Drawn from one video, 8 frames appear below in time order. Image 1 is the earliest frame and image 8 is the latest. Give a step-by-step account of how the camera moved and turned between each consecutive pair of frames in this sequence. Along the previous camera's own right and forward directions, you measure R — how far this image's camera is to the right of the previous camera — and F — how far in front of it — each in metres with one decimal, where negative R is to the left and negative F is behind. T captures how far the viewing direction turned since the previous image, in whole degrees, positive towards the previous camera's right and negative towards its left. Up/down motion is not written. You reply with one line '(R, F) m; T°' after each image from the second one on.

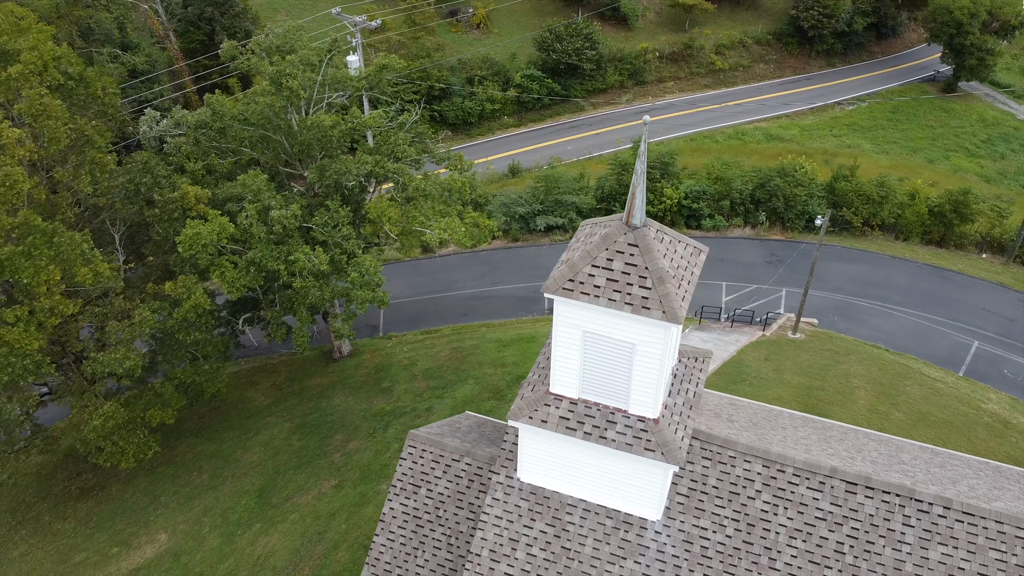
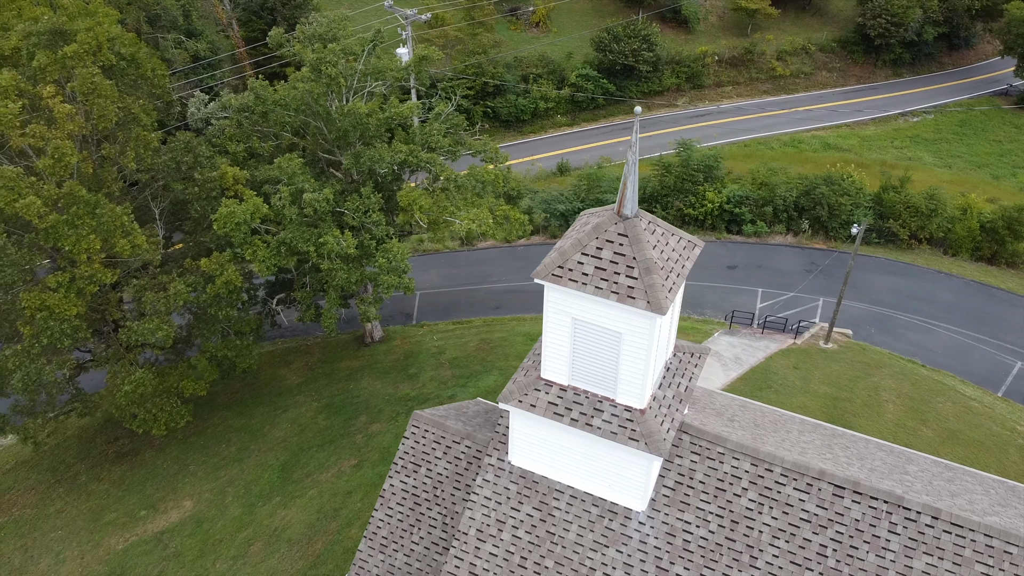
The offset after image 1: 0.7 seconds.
(+0.9, -0.2) m; -4°
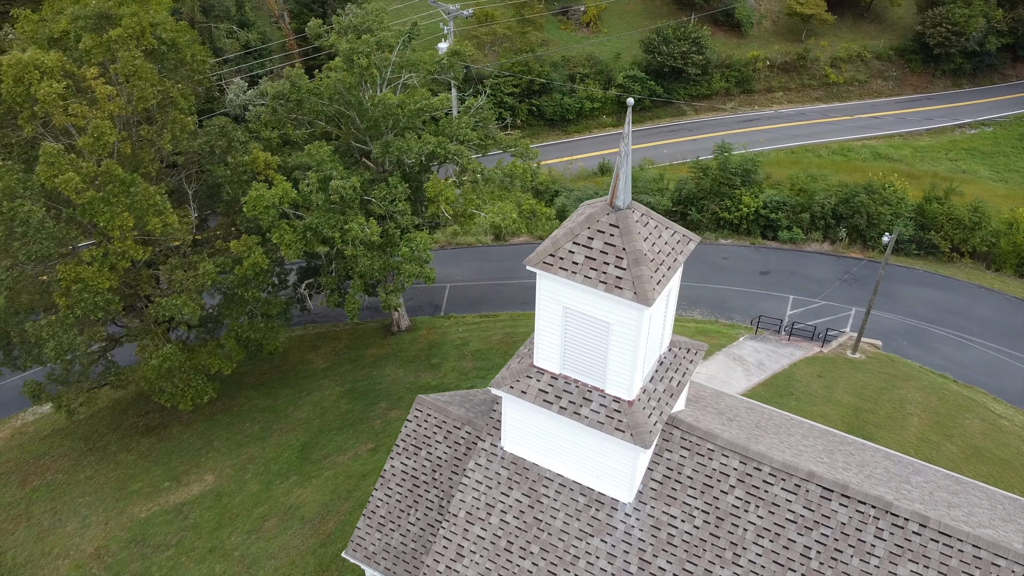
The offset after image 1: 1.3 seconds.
(+0.8, -0.2) m; -3°
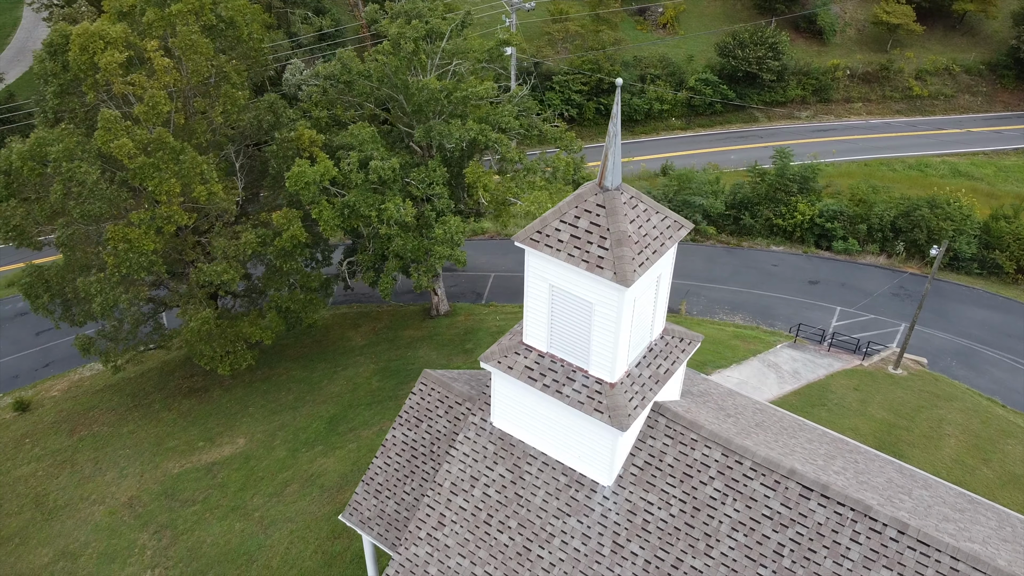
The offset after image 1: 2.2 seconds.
(+1.3, -0.1) m; -5°
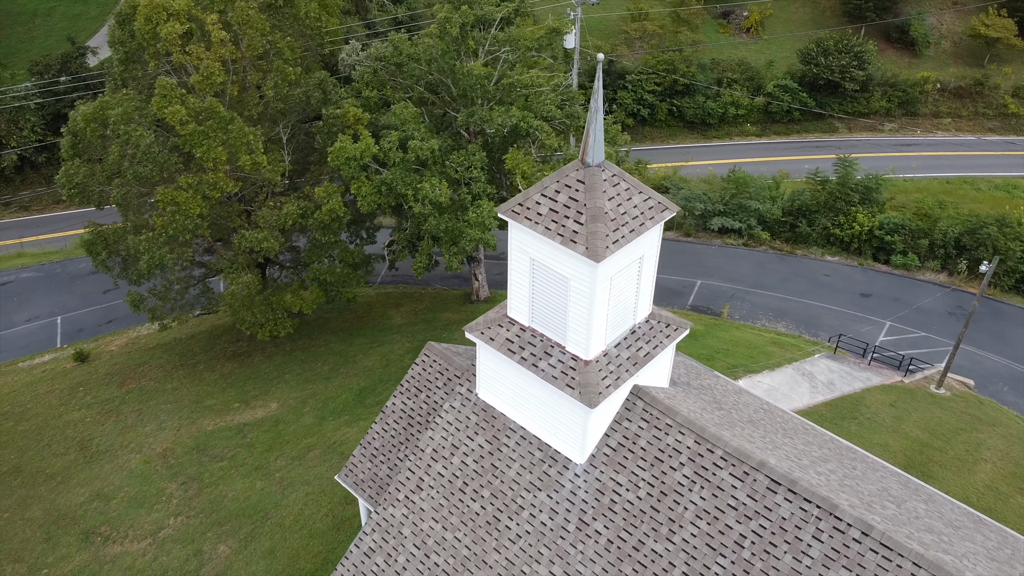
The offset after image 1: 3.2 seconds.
(+1.5, -0.1) m; -5°
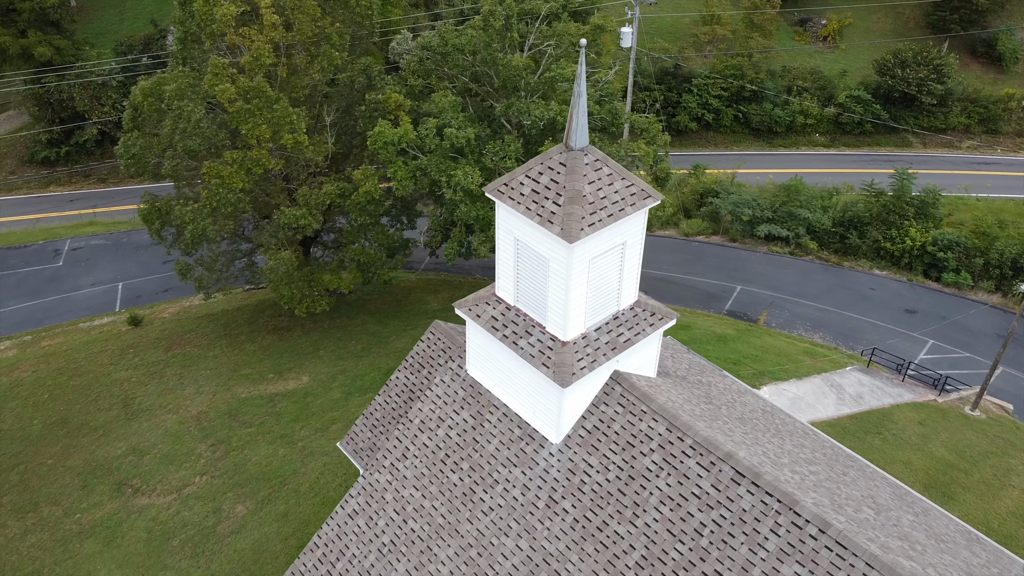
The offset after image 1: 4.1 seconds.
(+1.3, -0.3) m; -5°
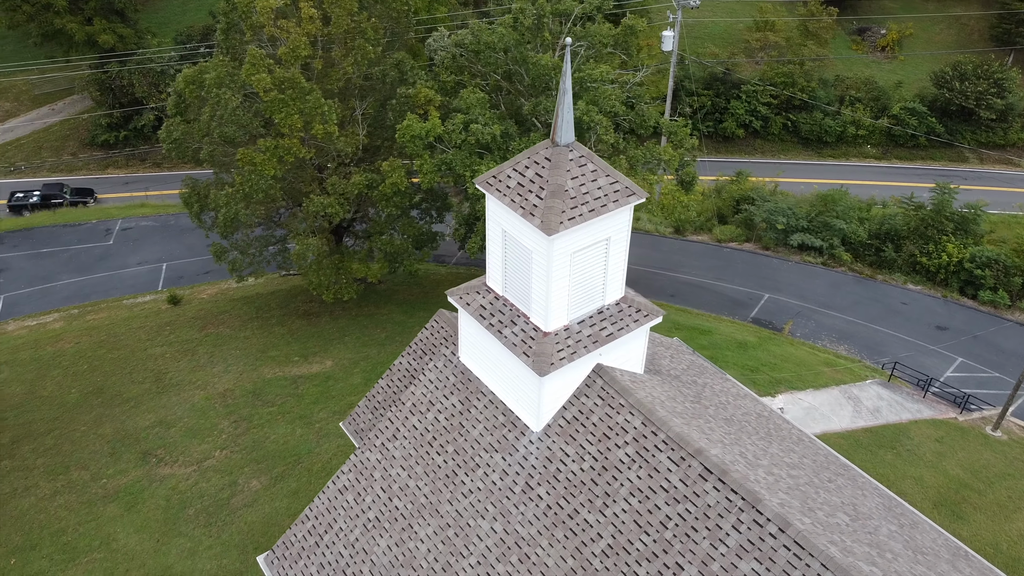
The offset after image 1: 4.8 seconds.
(+1.1, -0.4) m; -4°
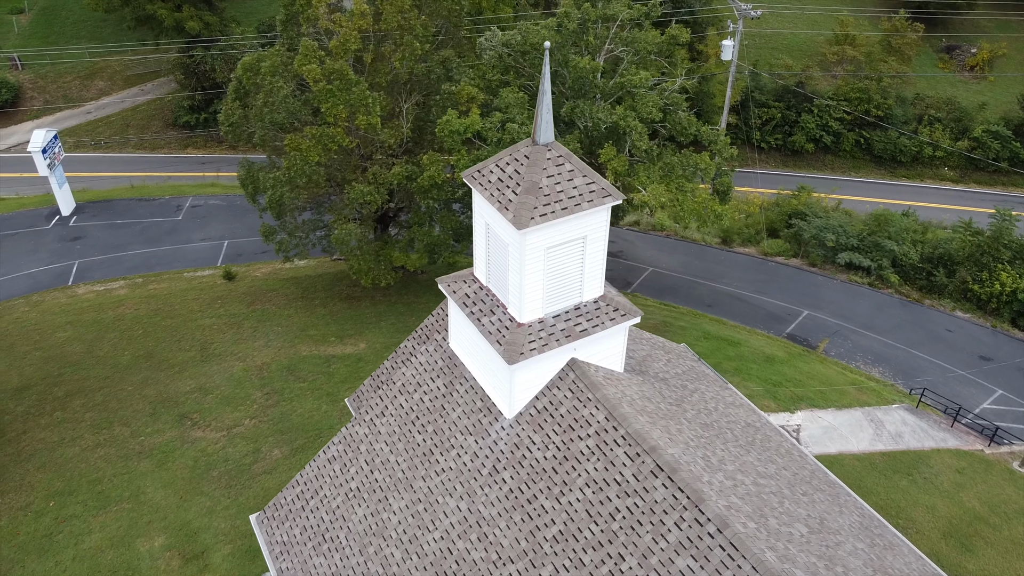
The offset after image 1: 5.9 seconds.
(+1.6, -0.5) m; -5°
